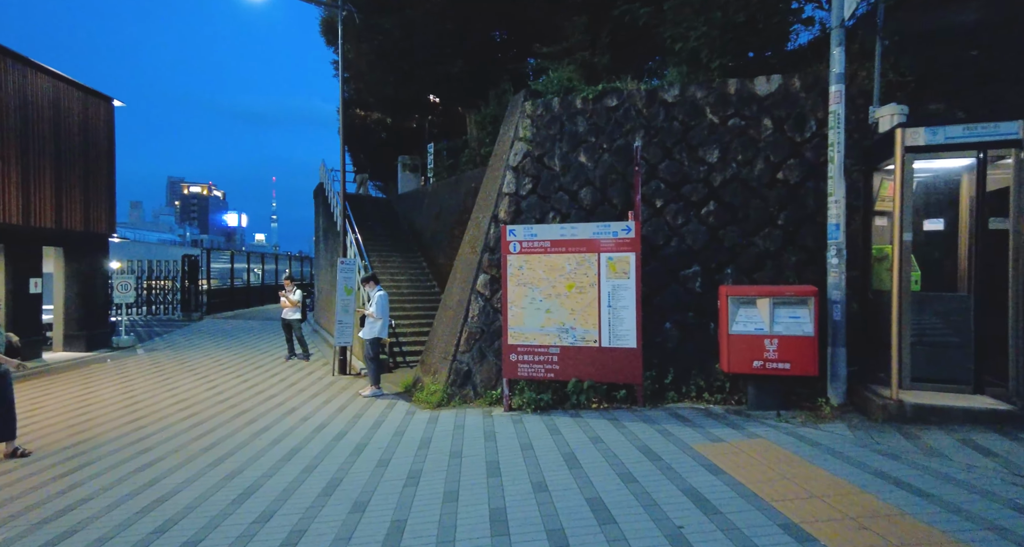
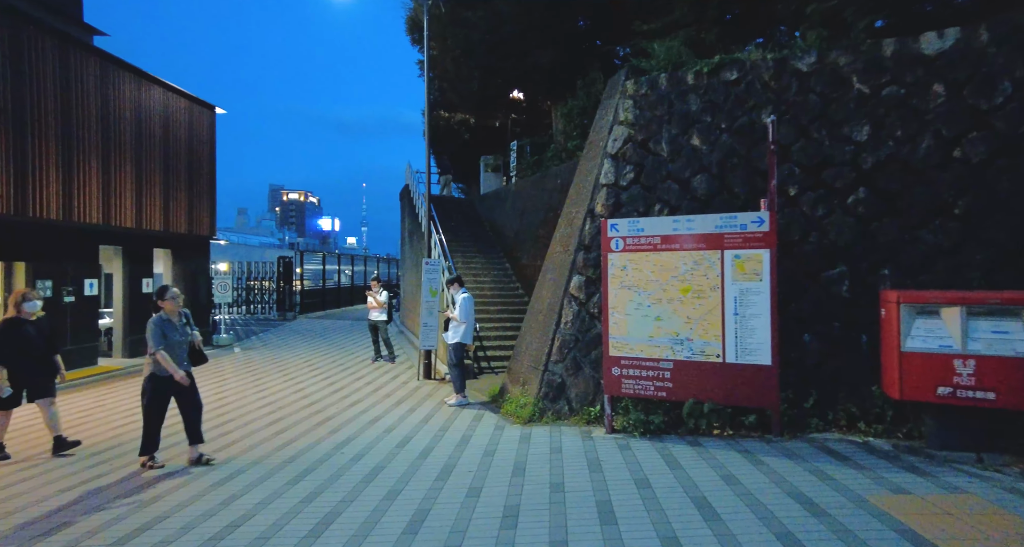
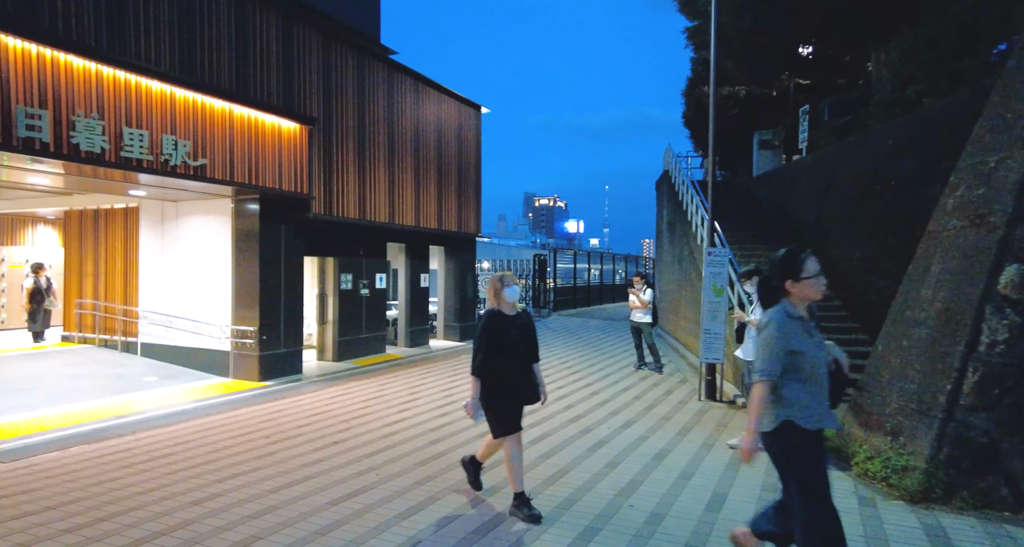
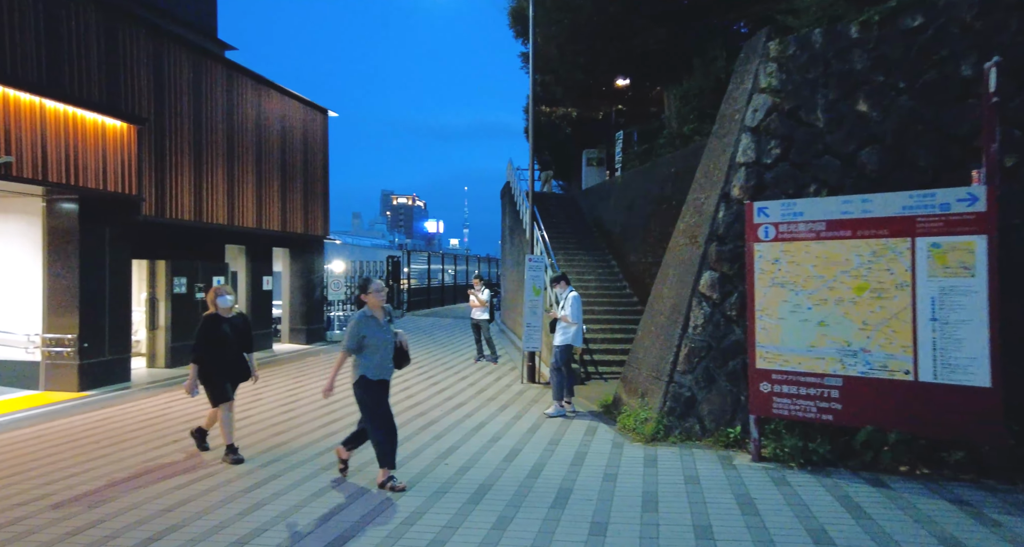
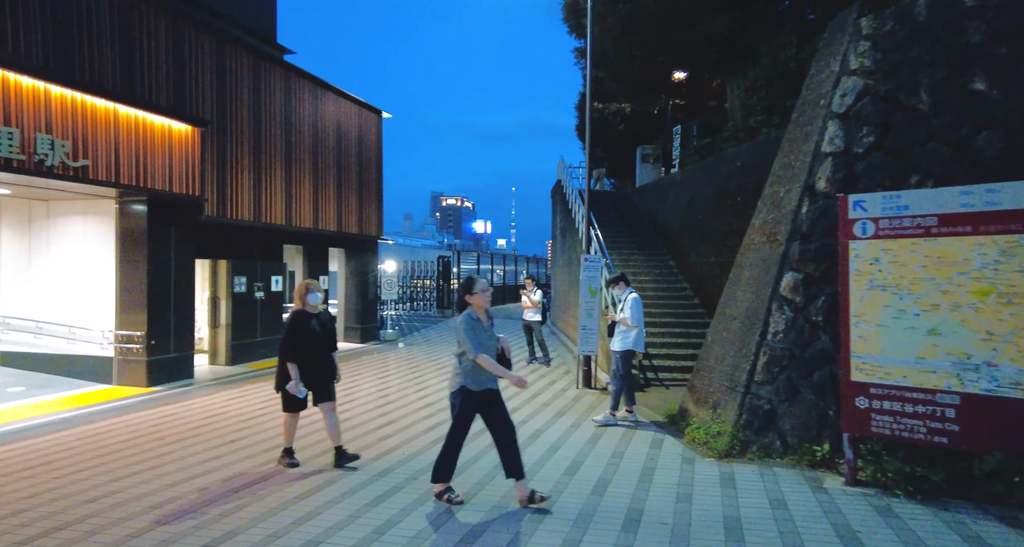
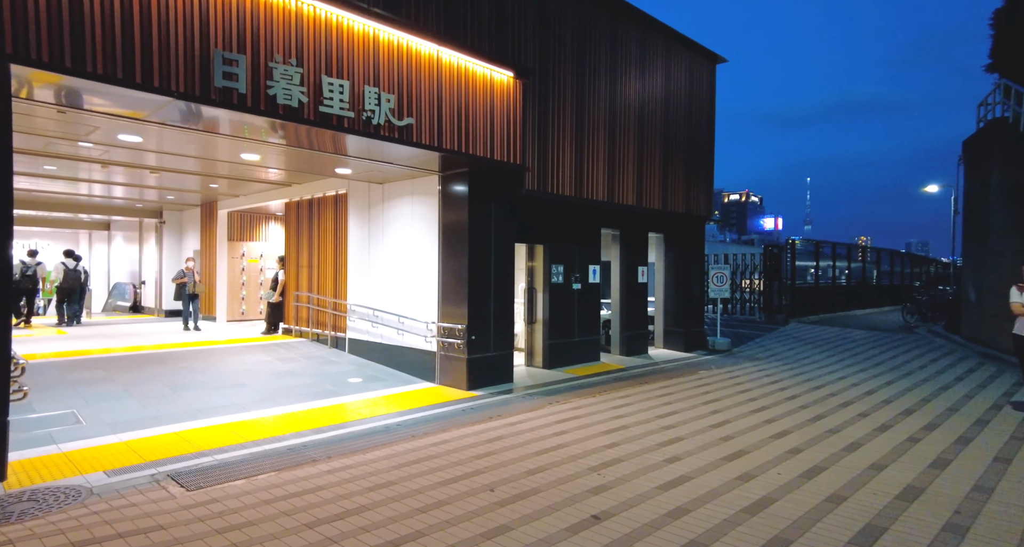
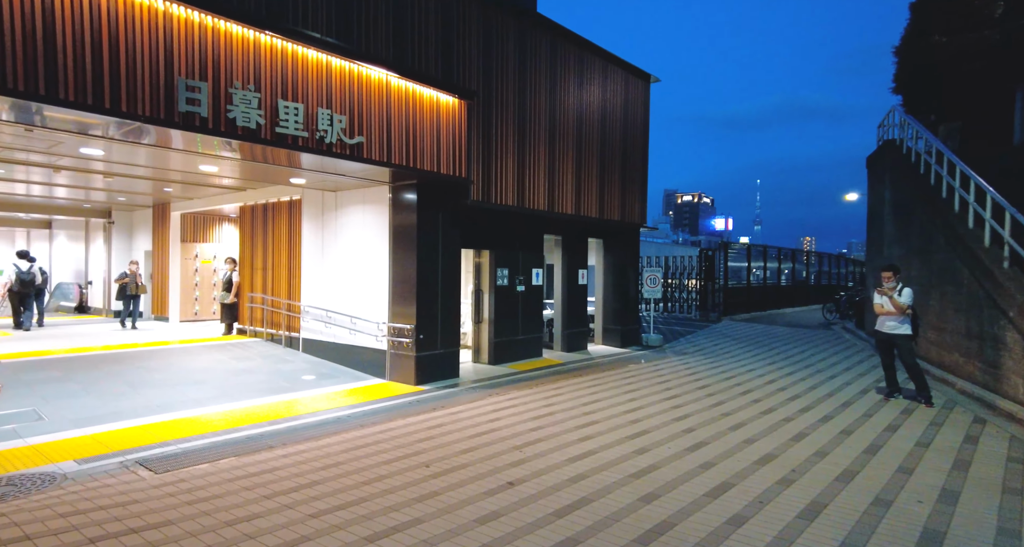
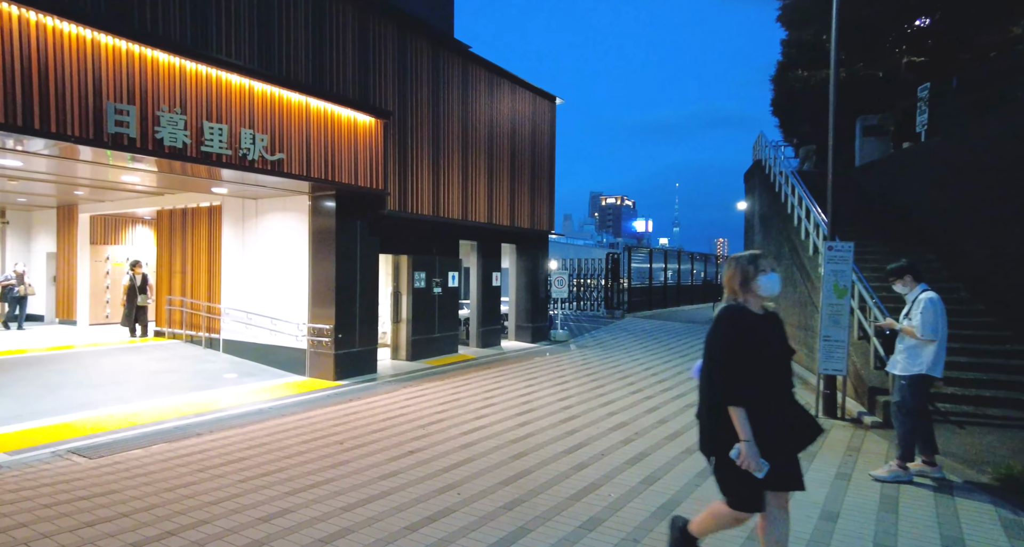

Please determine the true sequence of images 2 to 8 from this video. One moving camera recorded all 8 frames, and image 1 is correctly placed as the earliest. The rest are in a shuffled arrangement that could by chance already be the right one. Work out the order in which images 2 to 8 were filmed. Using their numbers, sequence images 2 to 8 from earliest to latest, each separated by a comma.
2, 4, 5, 3, 8, 7, 6
